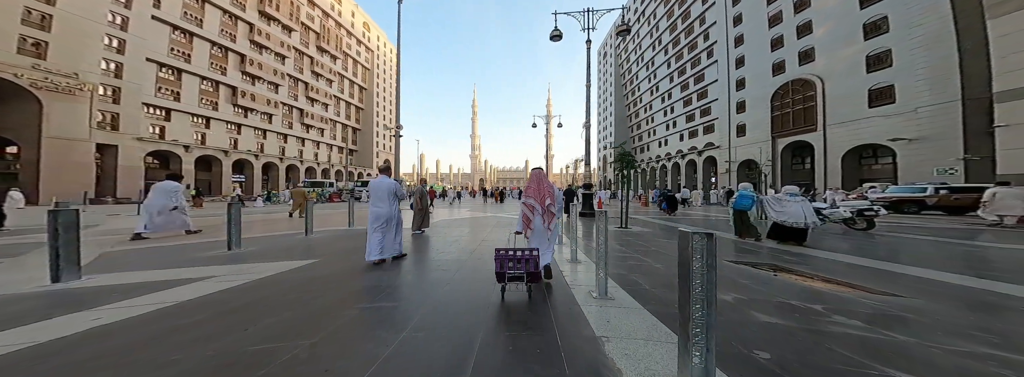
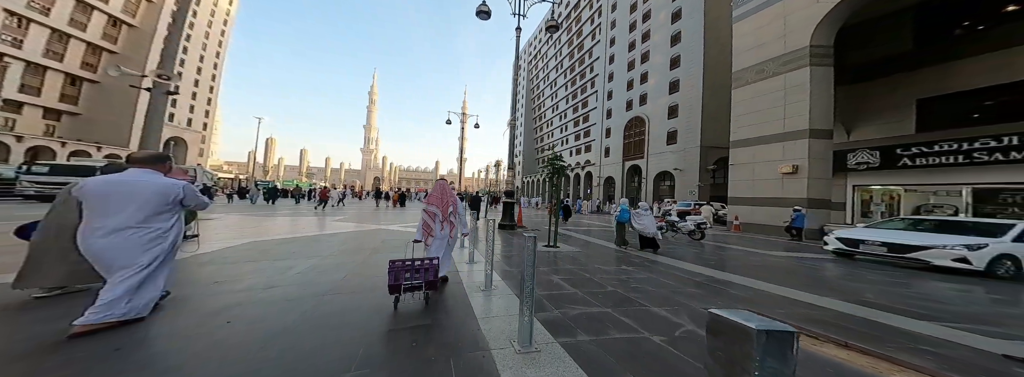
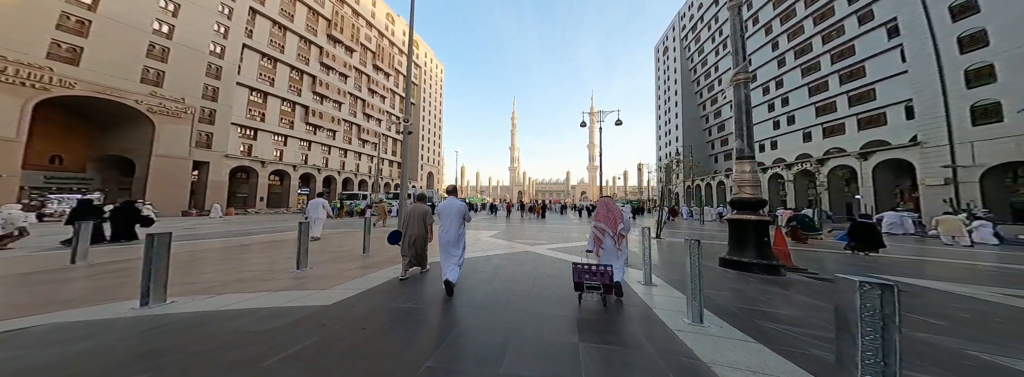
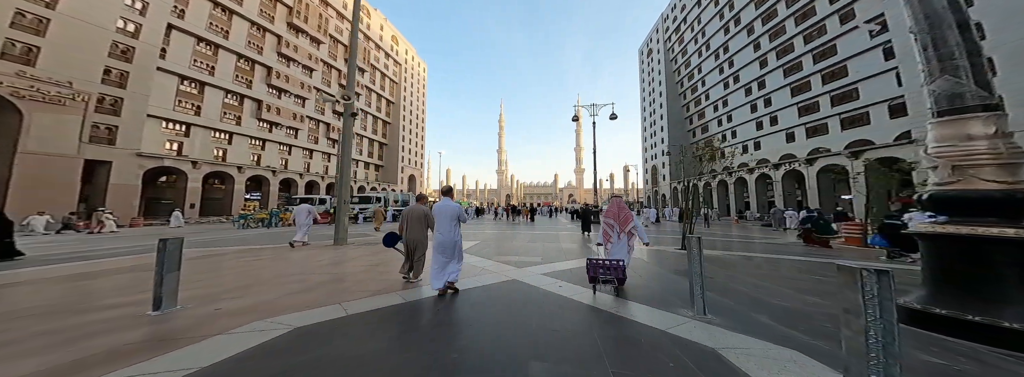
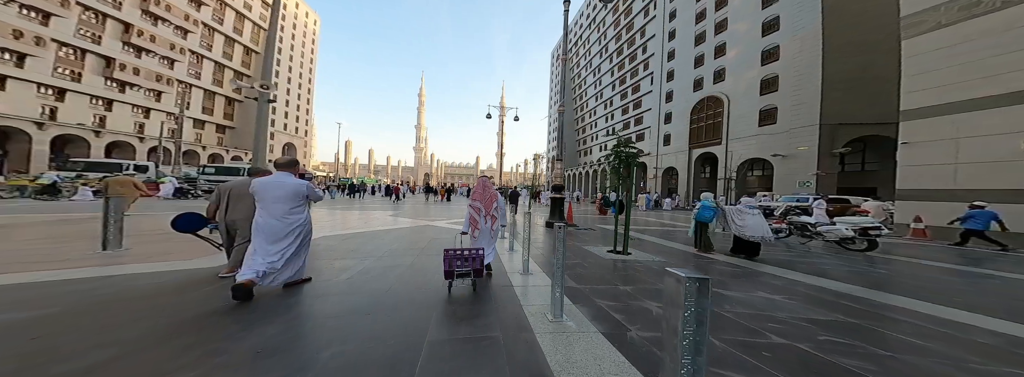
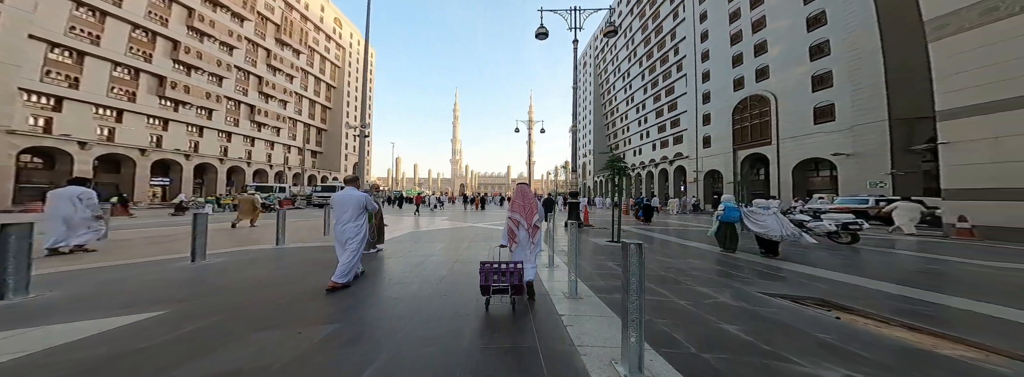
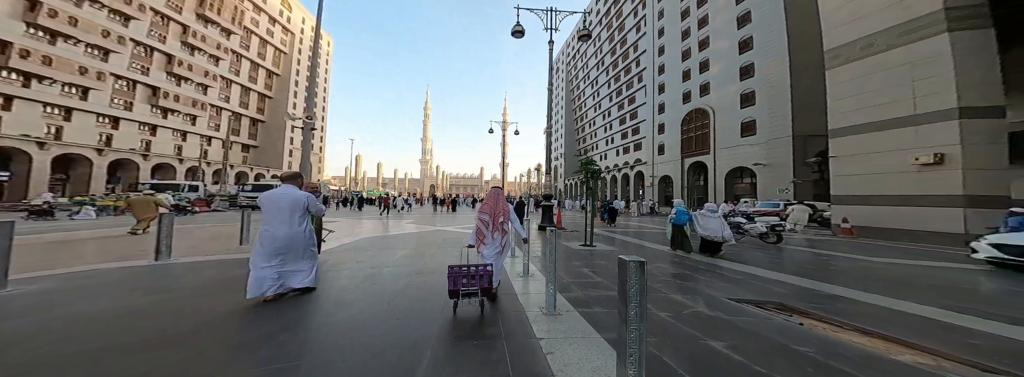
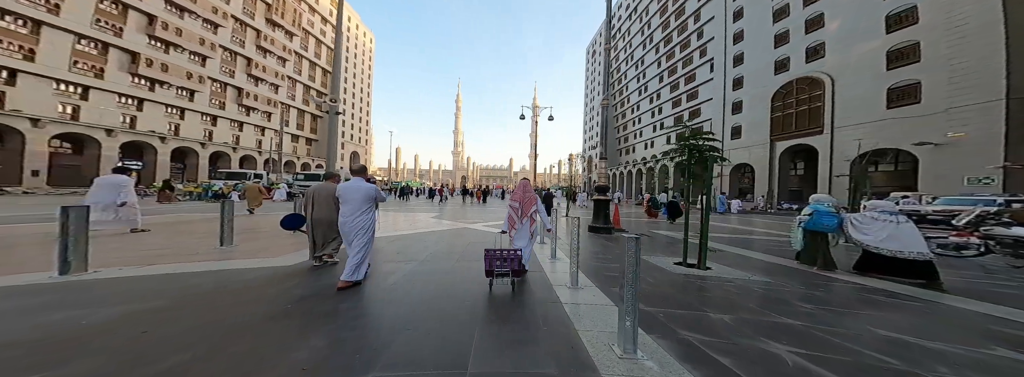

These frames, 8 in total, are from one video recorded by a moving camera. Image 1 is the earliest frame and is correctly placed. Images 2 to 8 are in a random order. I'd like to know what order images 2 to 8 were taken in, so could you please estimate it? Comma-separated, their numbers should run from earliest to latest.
6, 7, 2, 5, 8, 3, 4
